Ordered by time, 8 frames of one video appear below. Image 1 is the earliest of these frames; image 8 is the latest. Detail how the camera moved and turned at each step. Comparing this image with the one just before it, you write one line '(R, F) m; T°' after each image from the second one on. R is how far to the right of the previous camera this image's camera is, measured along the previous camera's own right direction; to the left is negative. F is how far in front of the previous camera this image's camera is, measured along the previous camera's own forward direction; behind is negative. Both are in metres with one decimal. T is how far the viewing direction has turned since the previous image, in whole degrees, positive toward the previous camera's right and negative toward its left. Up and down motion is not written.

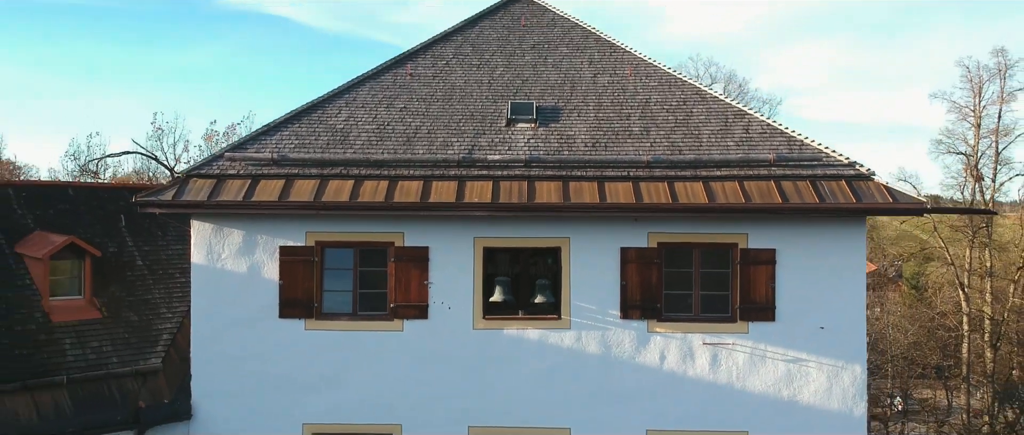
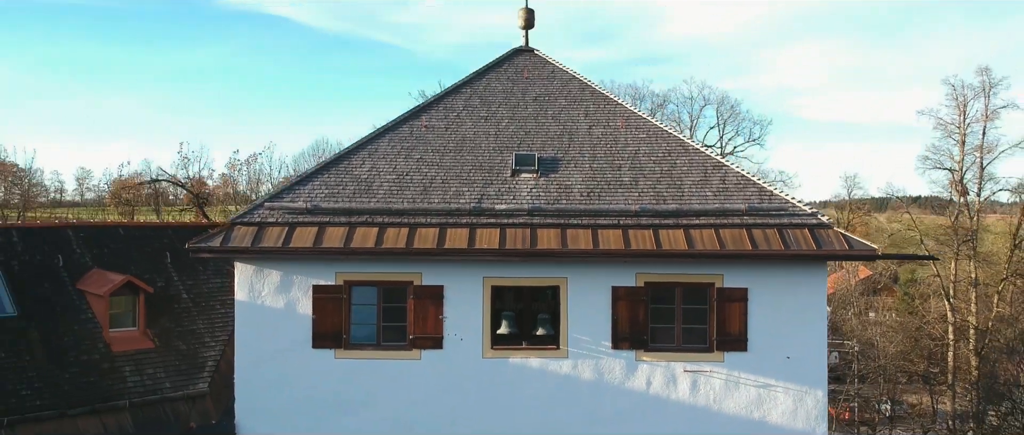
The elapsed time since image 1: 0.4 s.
(0.0, -1.3) m; 0°
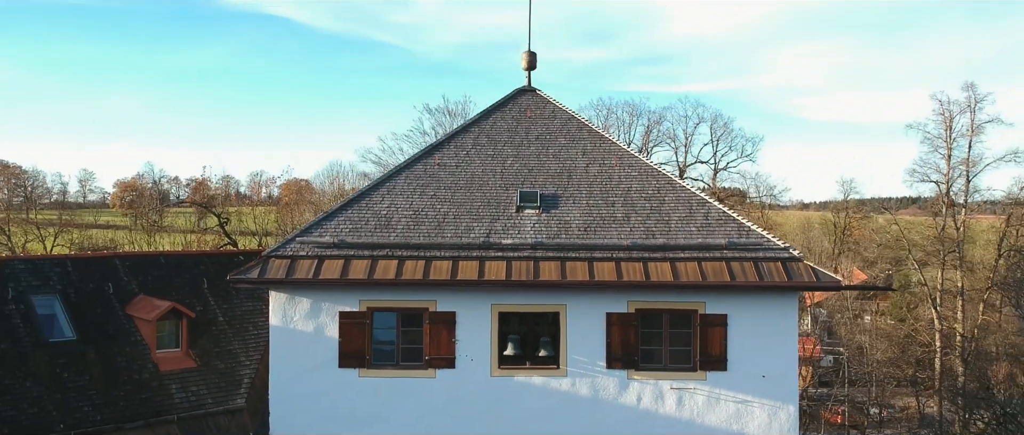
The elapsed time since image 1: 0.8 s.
(-0.1, -1.3) m; 0°
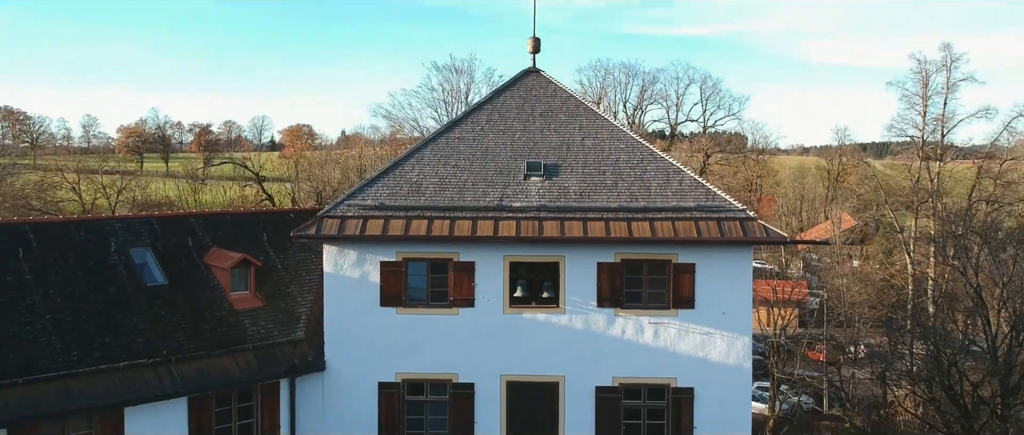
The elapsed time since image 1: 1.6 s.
(-0.1, -2.7) m; 0°
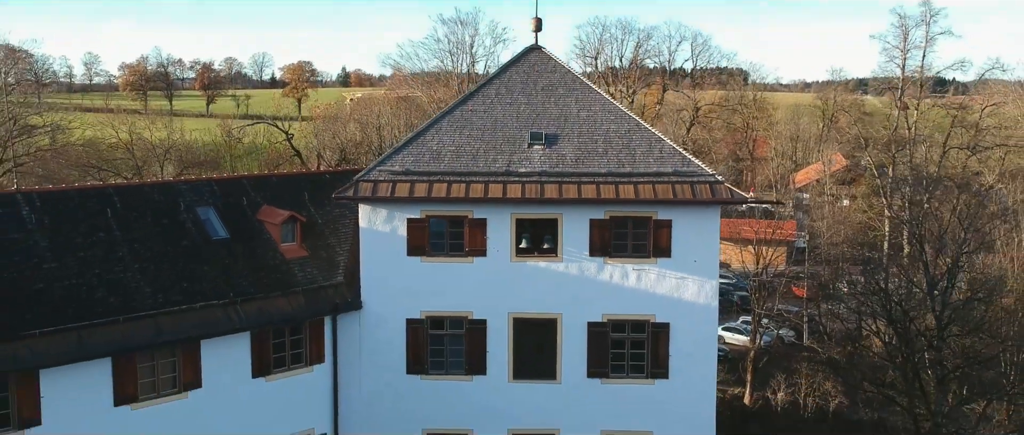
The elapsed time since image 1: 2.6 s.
(-0.1, -2.7) m; 0°
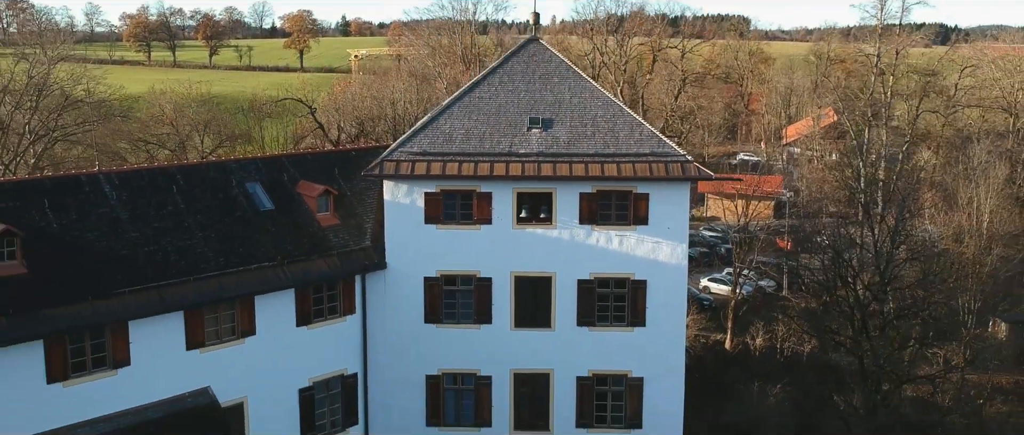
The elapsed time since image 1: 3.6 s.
(0.0, -3.1) m; 0°
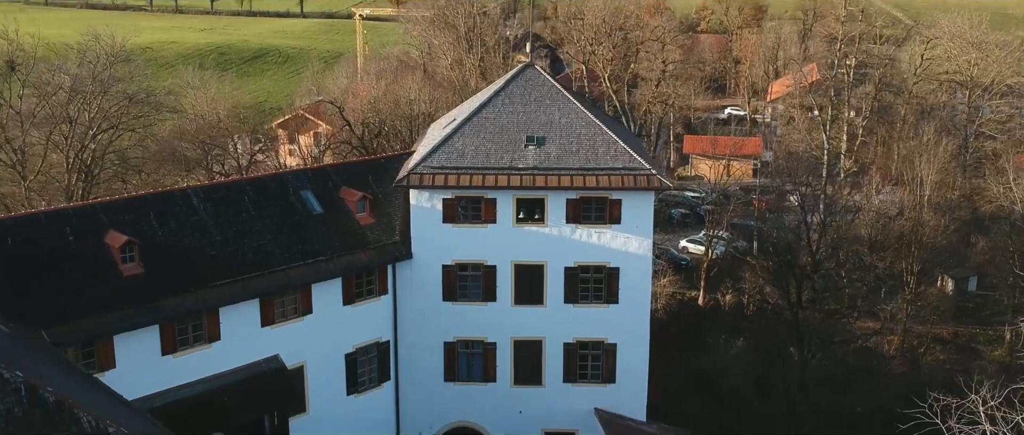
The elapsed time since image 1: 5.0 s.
(-0.1, -5.1) m; 0°
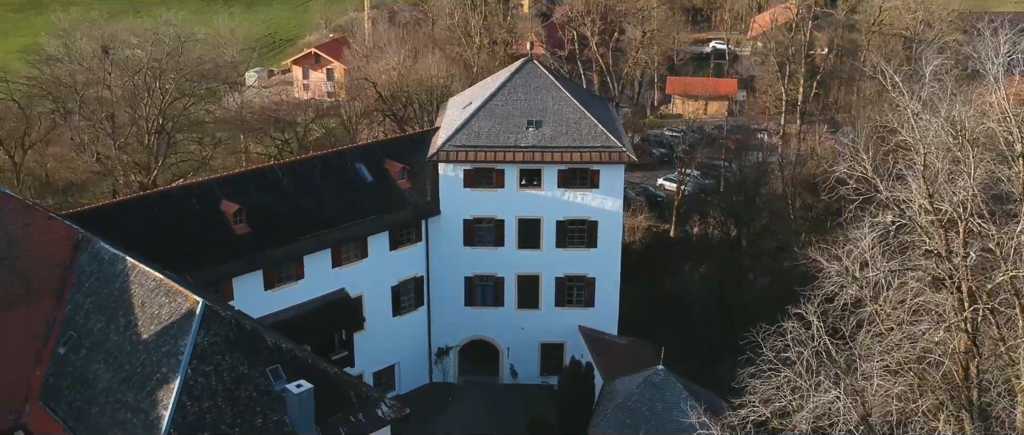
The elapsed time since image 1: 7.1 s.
(-0.3, -8.1) m; 0°
